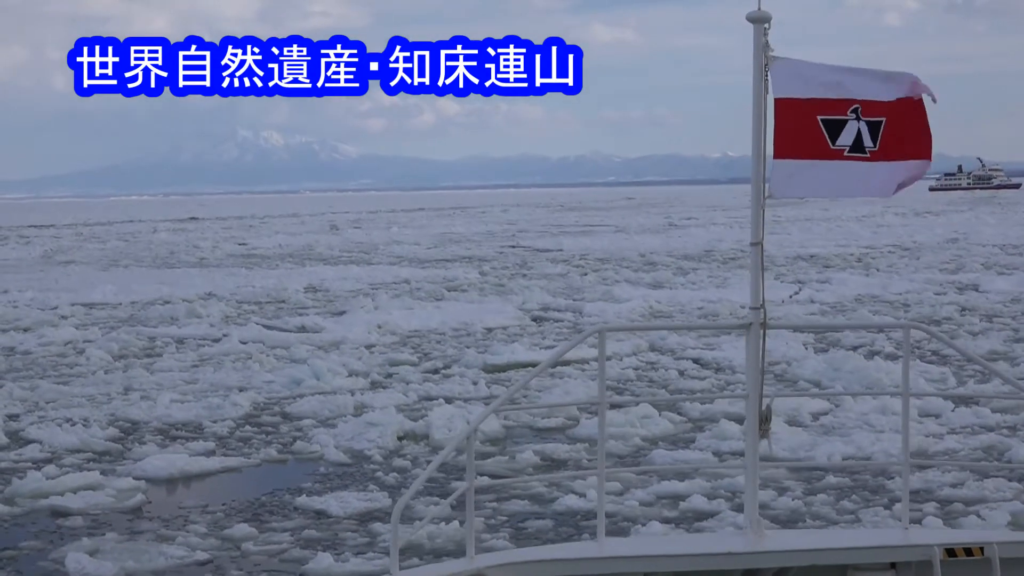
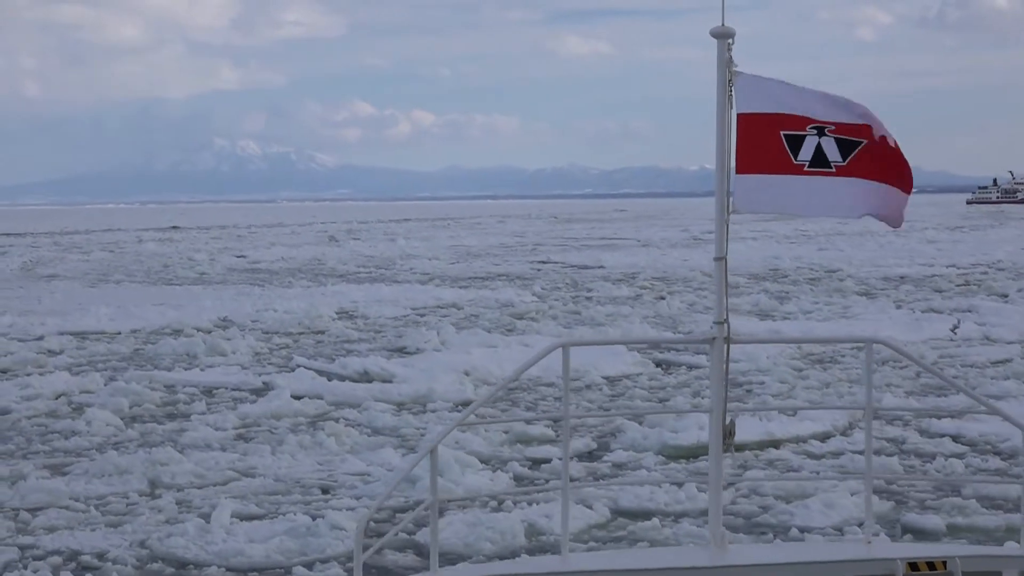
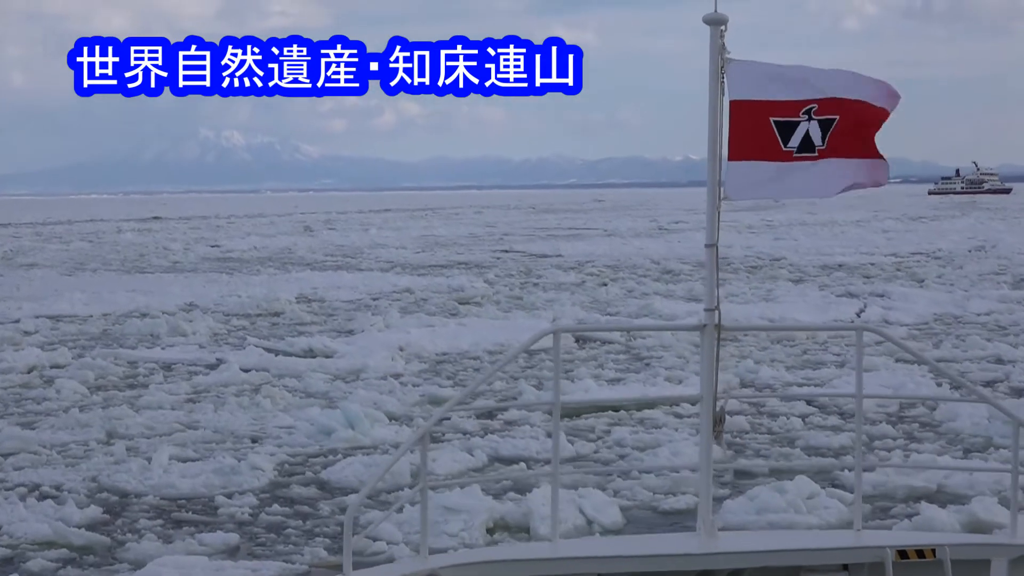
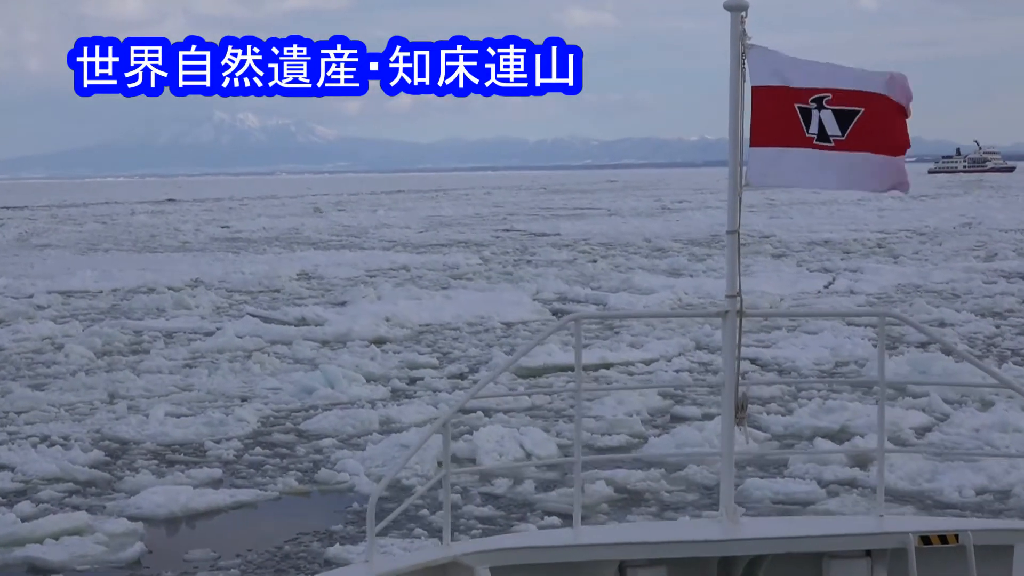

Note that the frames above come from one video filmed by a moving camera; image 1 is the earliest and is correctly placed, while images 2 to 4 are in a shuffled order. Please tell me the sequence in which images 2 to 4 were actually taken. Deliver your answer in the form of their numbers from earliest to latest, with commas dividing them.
4, 3, 2
